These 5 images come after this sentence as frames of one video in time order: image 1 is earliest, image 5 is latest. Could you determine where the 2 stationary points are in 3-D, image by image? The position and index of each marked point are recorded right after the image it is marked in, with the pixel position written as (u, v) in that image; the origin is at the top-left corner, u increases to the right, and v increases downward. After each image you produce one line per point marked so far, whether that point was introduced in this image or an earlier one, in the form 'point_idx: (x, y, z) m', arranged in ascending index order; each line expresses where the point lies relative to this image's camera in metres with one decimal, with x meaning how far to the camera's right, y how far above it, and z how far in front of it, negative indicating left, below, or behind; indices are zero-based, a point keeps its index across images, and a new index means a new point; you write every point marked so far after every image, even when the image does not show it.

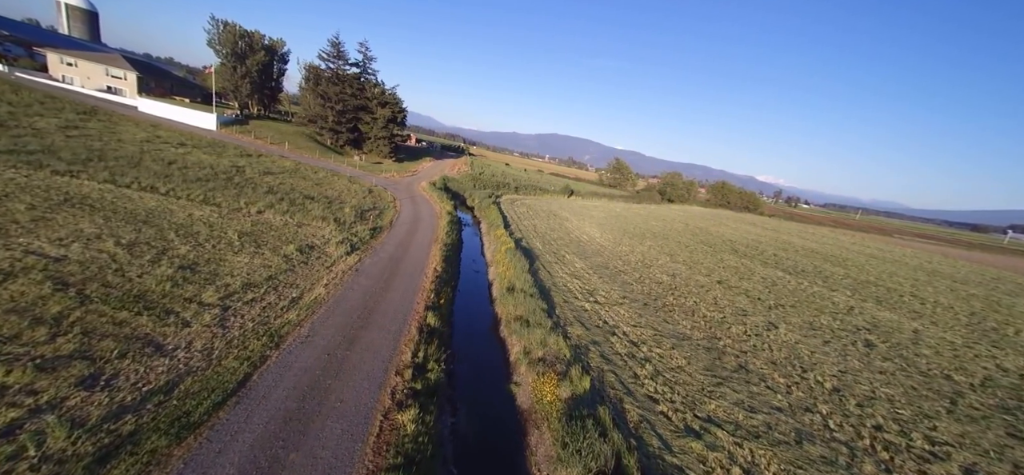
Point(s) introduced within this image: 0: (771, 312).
0: (+10.2, -2.9, +15.8) m
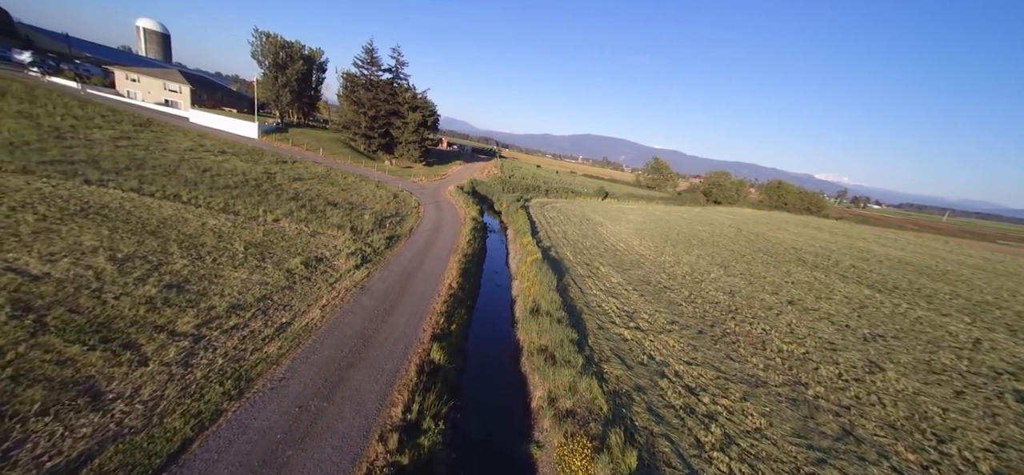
0: (+11.1, -3.3, +12.5) m
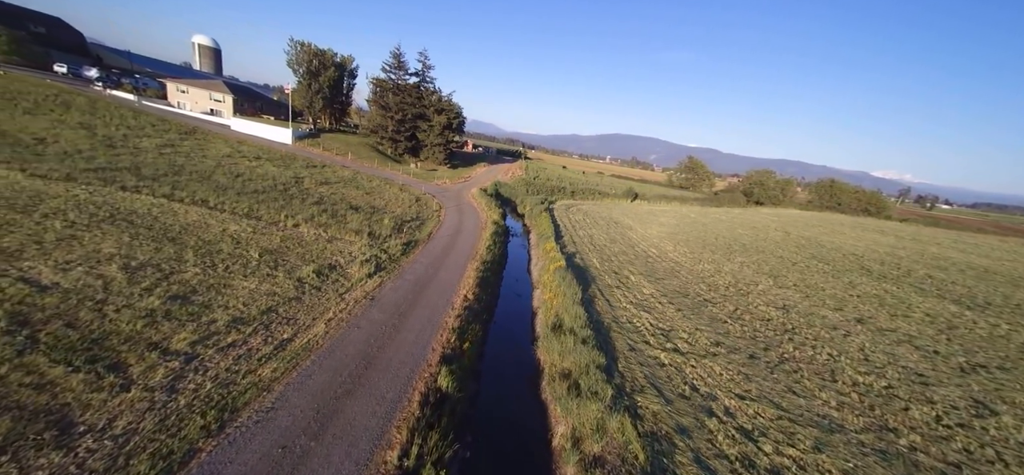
0: (+11.7, -3.6, +10.3) m
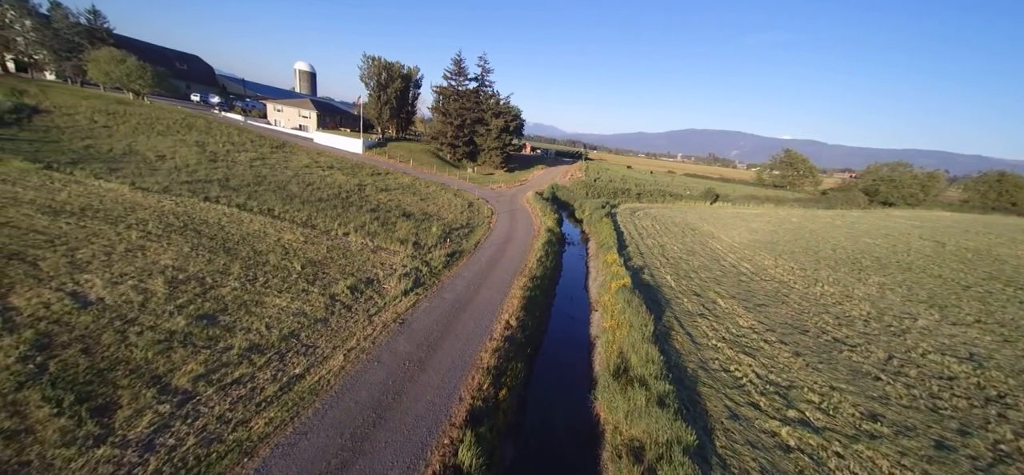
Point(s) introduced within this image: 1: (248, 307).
0: (+12.6, -4.0, +5.7) m
1: (-7.3, -1.9, +11.3) m
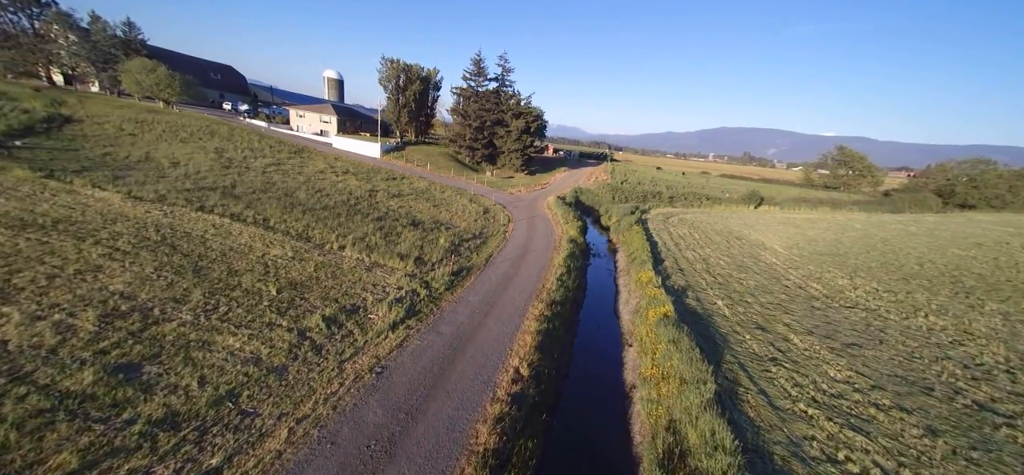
0: (+12.5, -4.5, +2.2) m
1: (-7.0, -2.5, +8.8) m
